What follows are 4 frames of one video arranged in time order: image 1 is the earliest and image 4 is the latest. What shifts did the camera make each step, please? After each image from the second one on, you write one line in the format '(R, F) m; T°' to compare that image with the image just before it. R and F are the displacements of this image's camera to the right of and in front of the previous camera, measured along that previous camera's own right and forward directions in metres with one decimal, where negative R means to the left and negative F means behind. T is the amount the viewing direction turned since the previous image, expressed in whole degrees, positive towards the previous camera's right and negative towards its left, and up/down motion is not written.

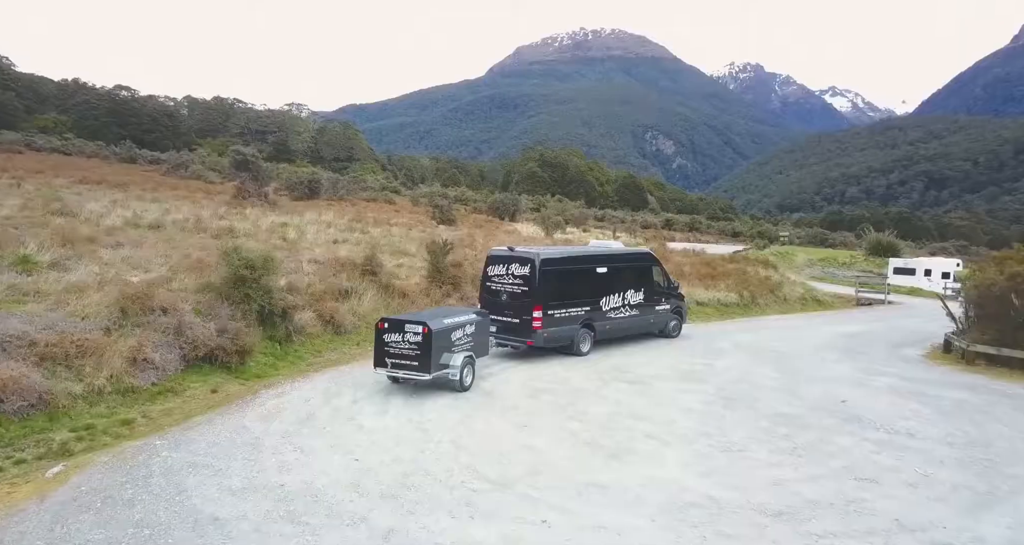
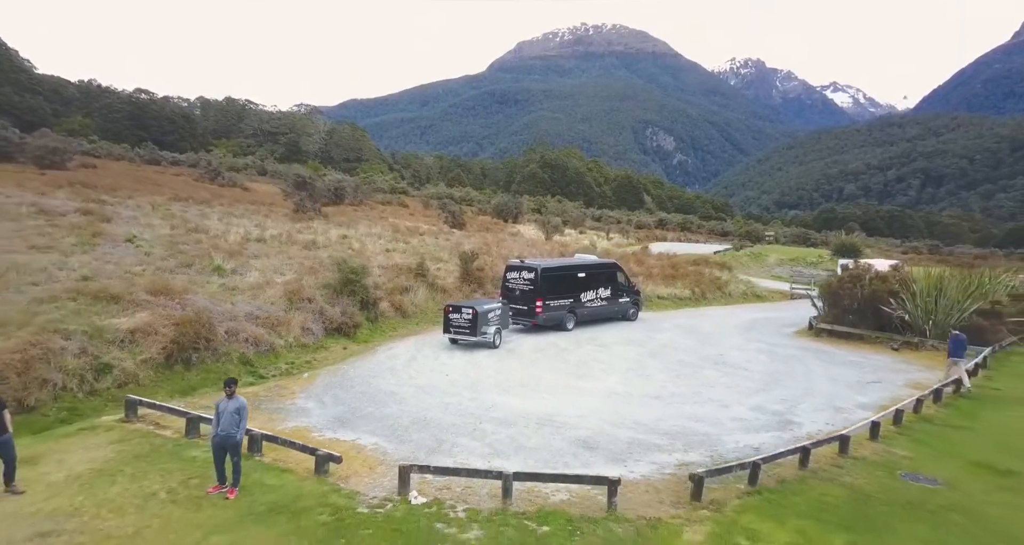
(-0.3, -7.6) m; 0°
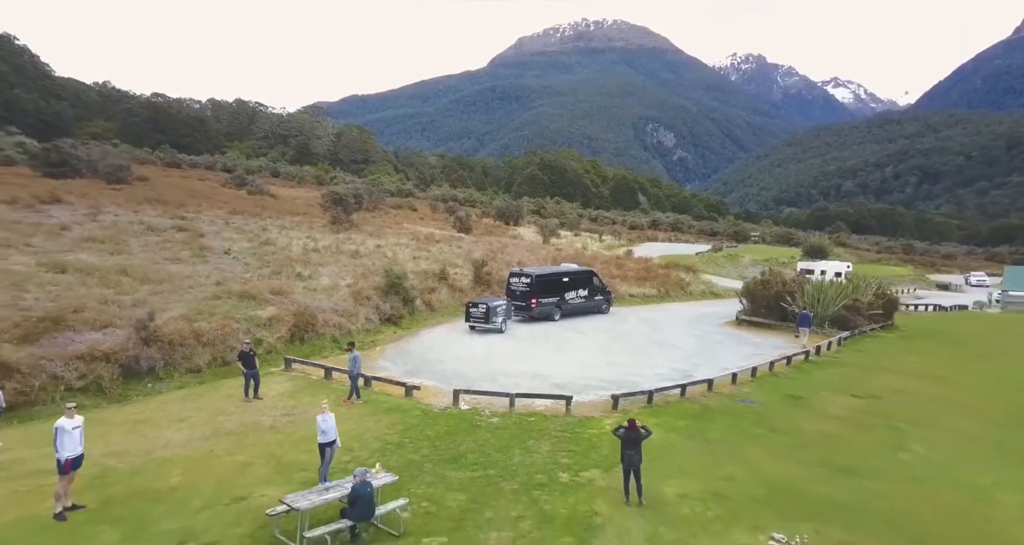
(-0.1, -7.5) m; 0°
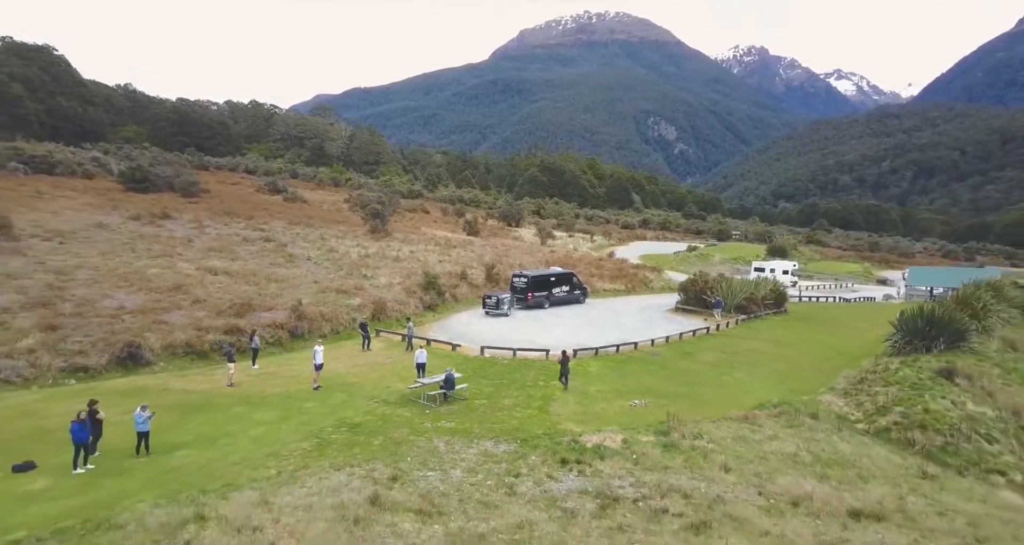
(0.0, -11.6) m; 0°
